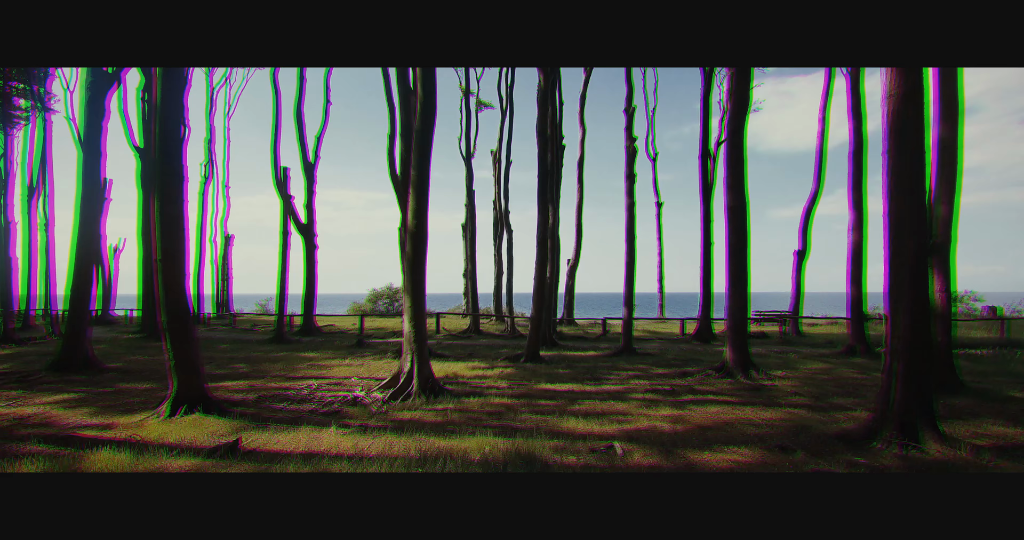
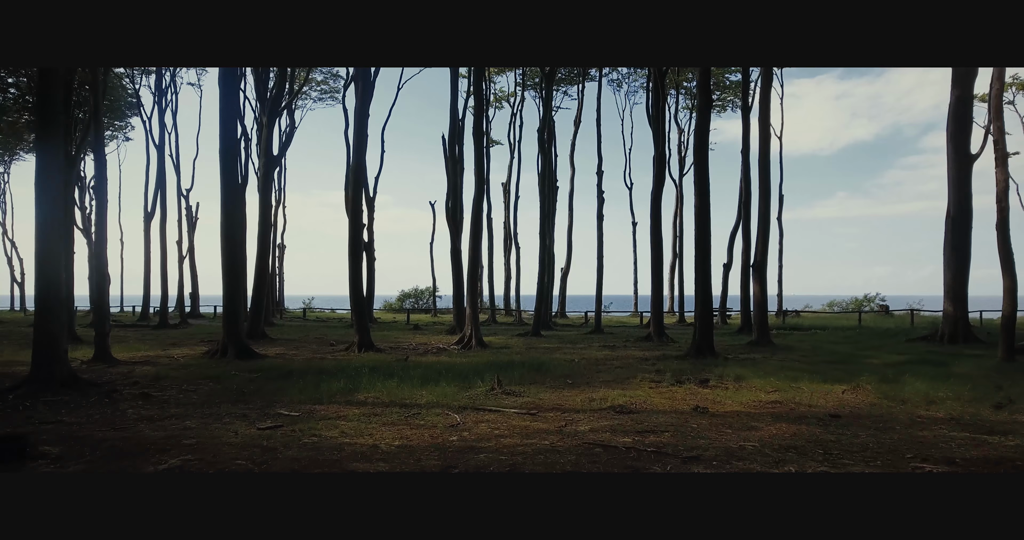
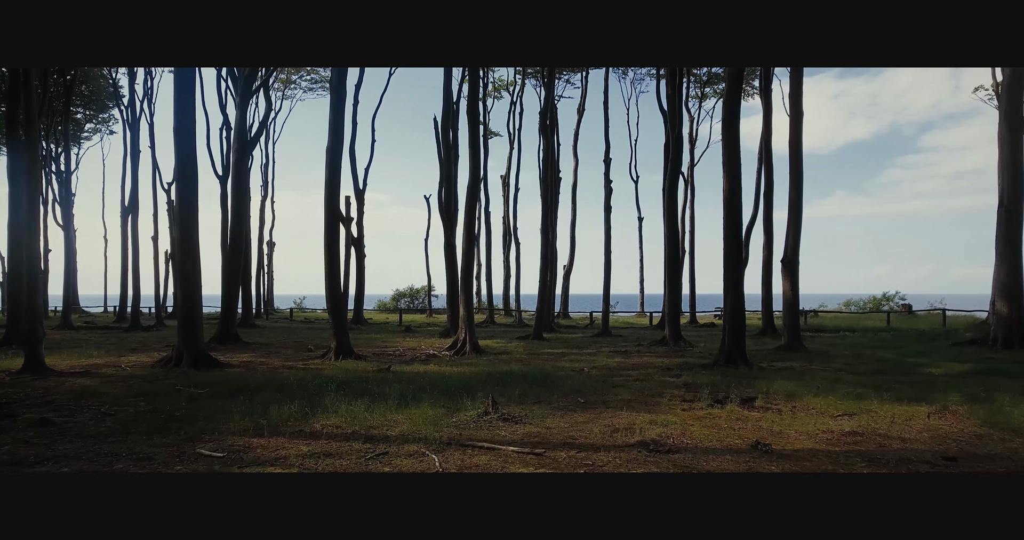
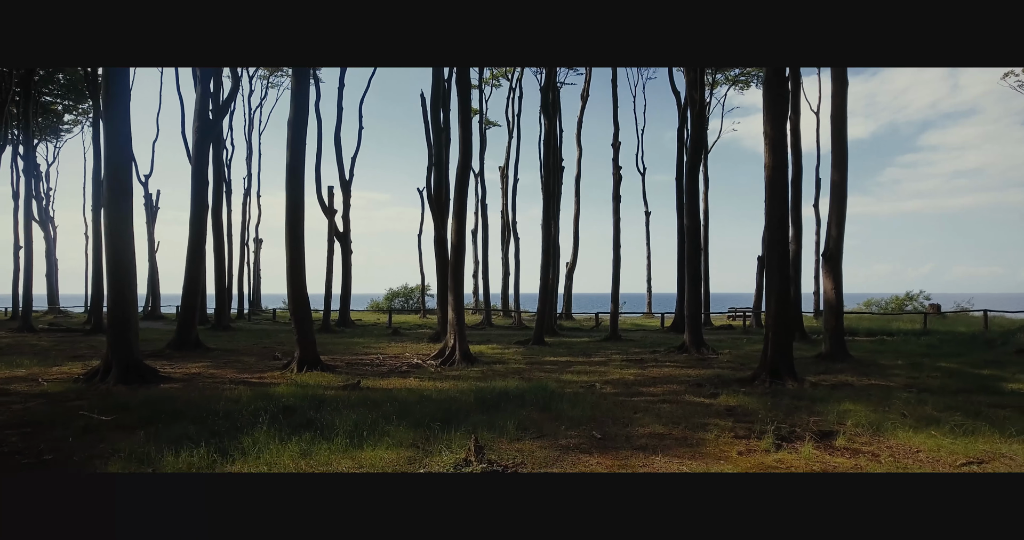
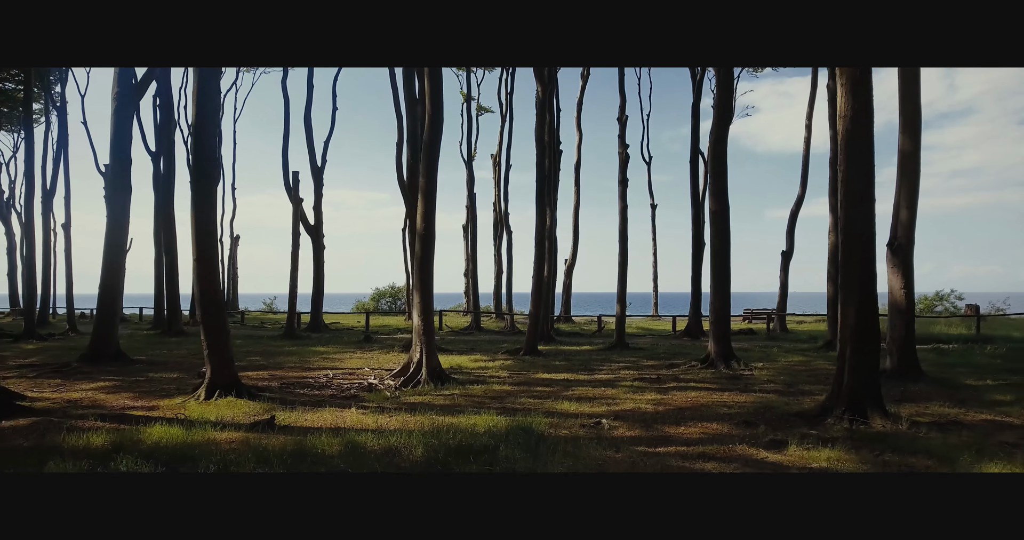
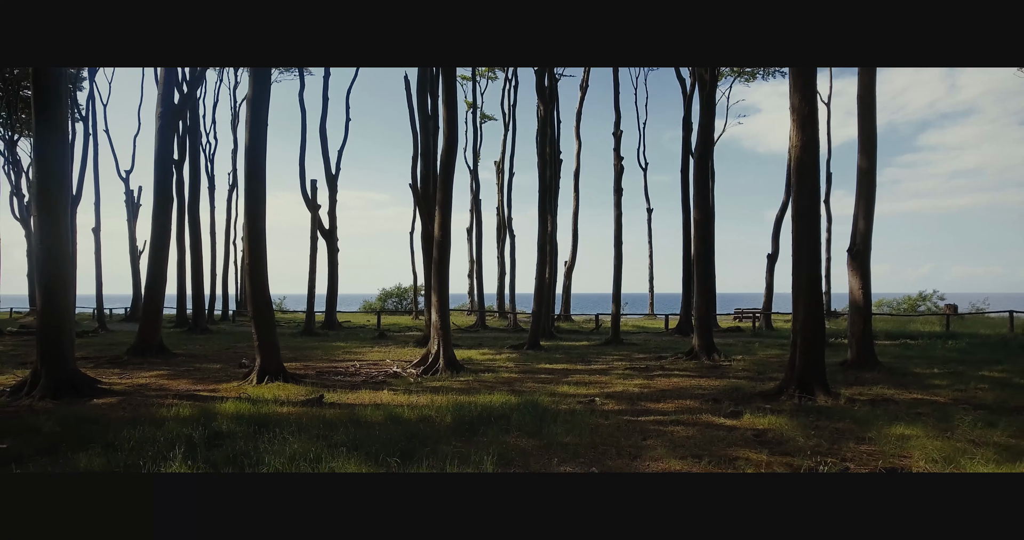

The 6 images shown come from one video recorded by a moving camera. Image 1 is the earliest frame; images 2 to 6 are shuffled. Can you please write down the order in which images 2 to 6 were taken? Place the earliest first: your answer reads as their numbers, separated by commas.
5, 6, 4, 3, 2
